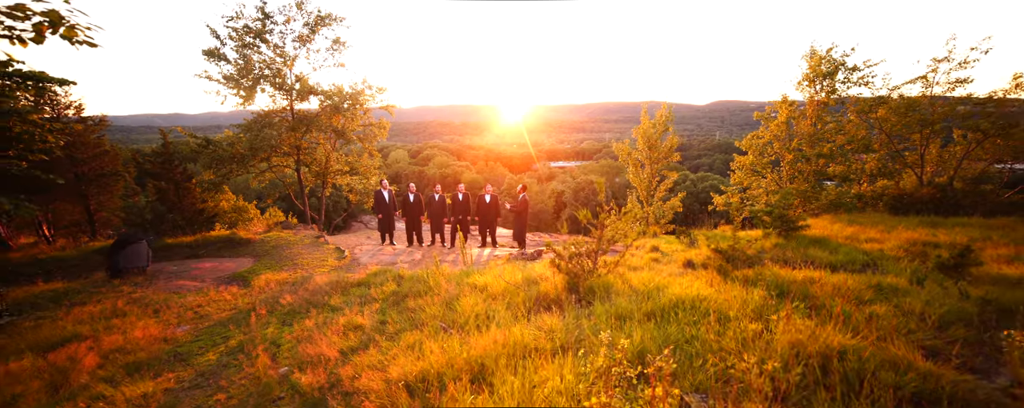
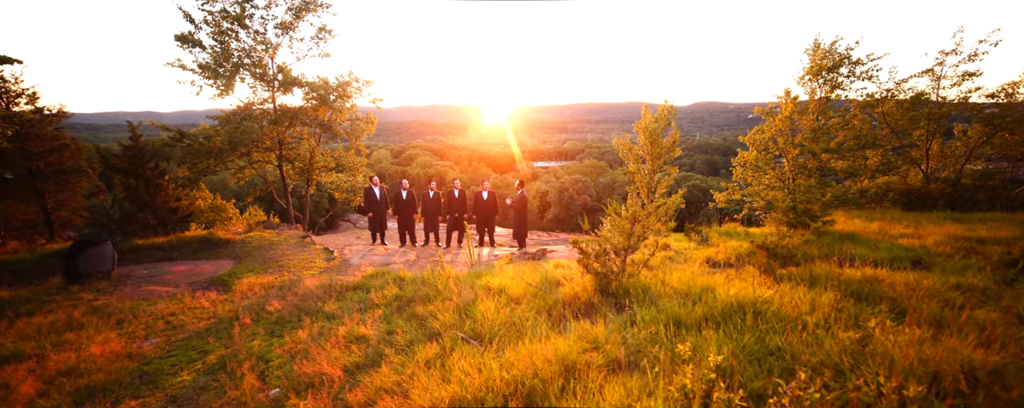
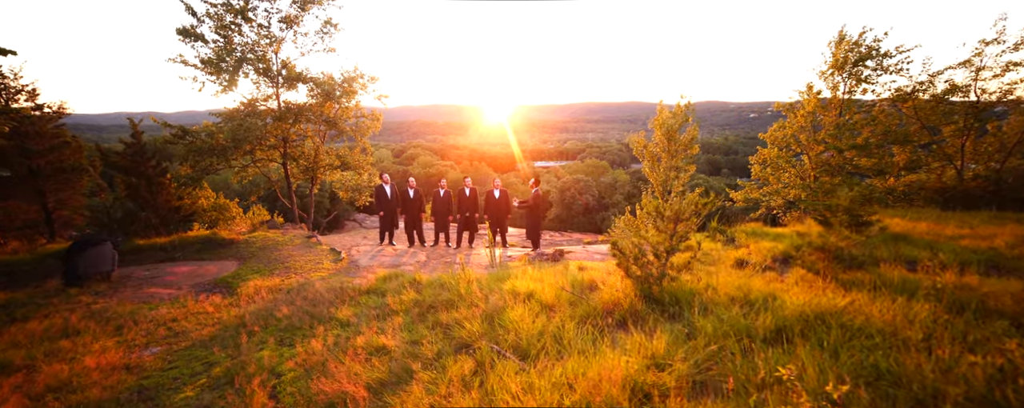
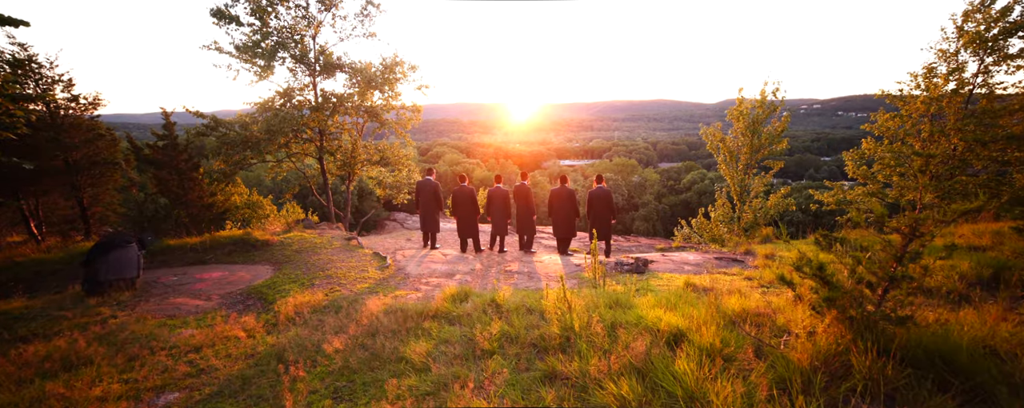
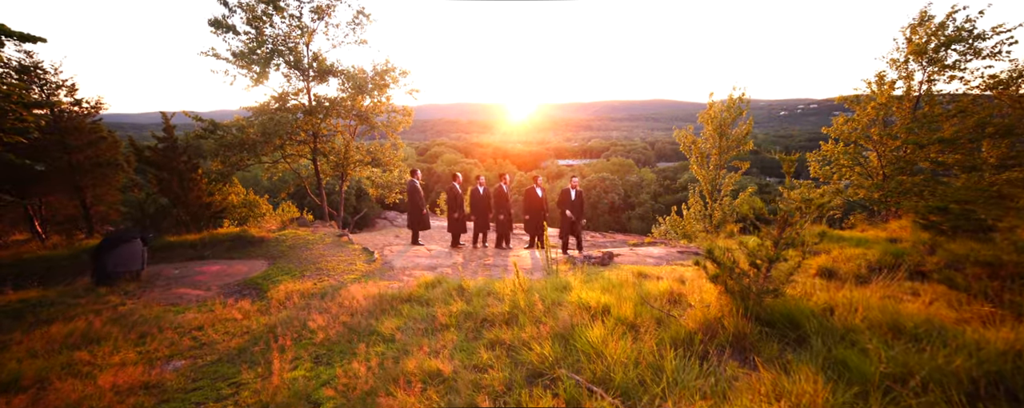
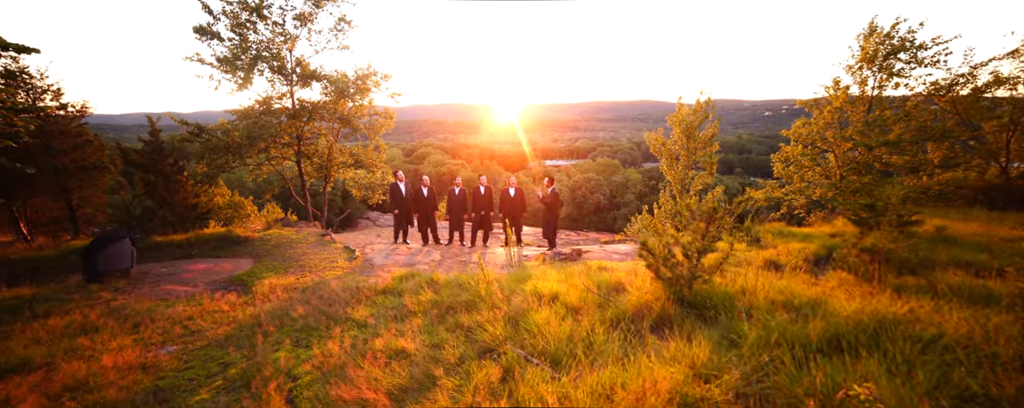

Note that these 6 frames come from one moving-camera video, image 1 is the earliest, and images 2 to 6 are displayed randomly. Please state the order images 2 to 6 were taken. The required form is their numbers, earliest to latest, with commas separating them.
2, 3, 6, 5, 4
